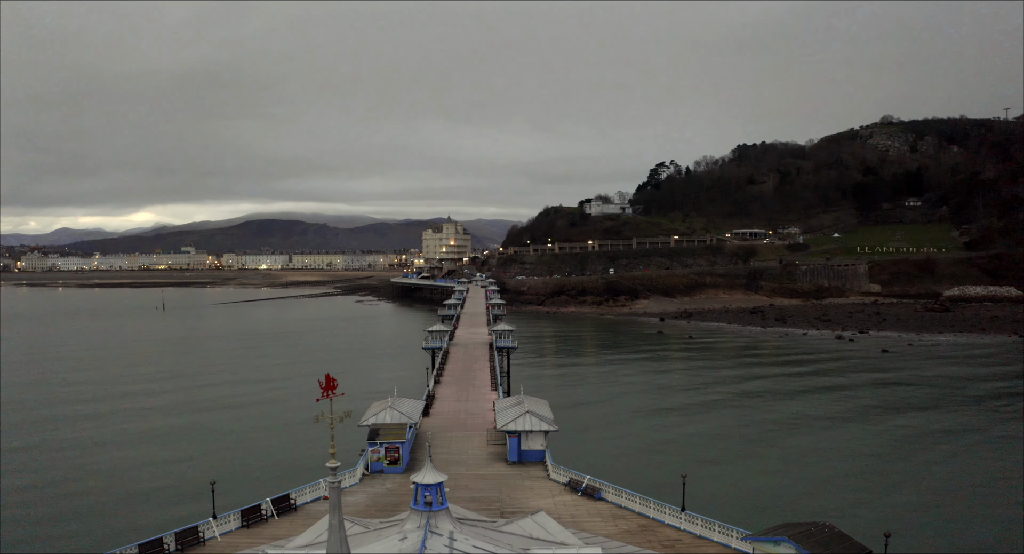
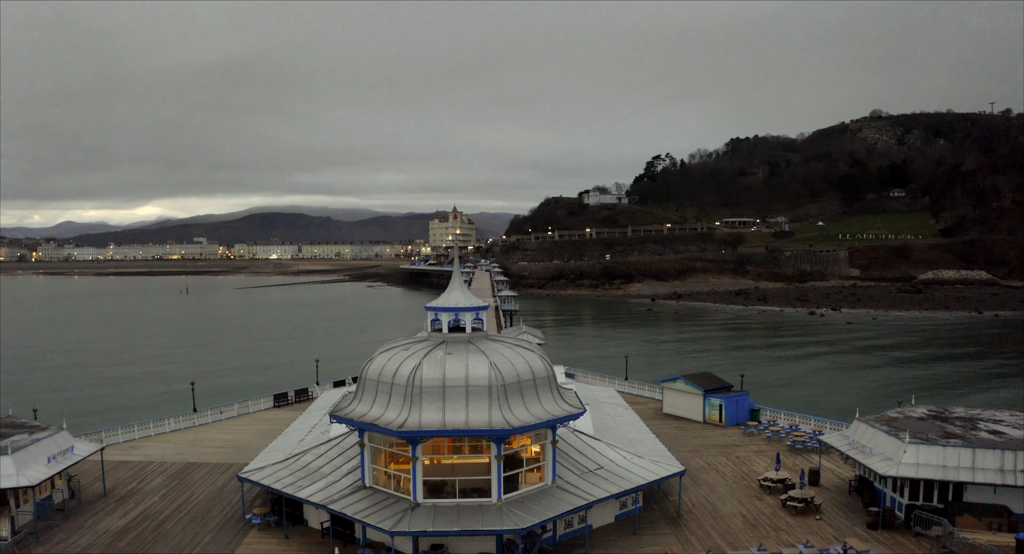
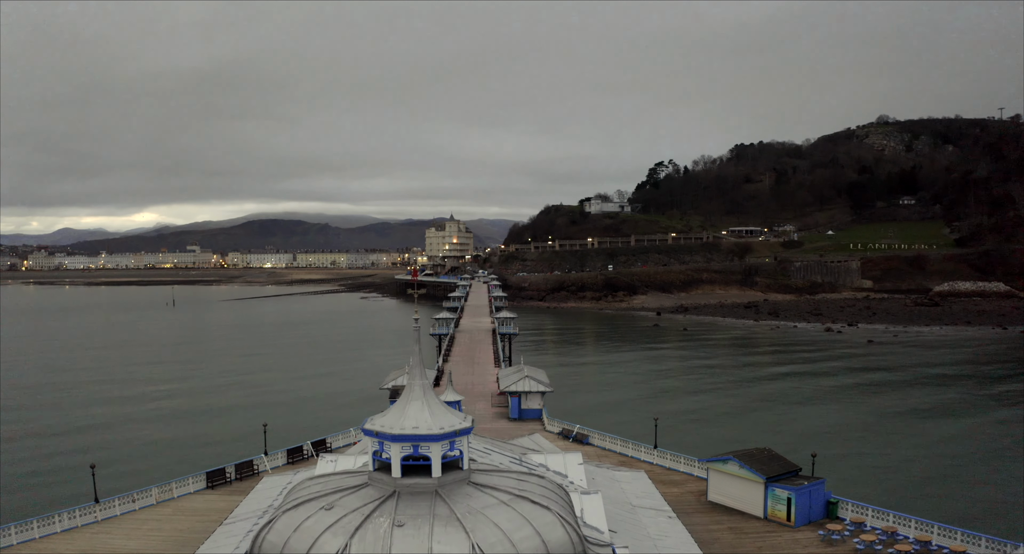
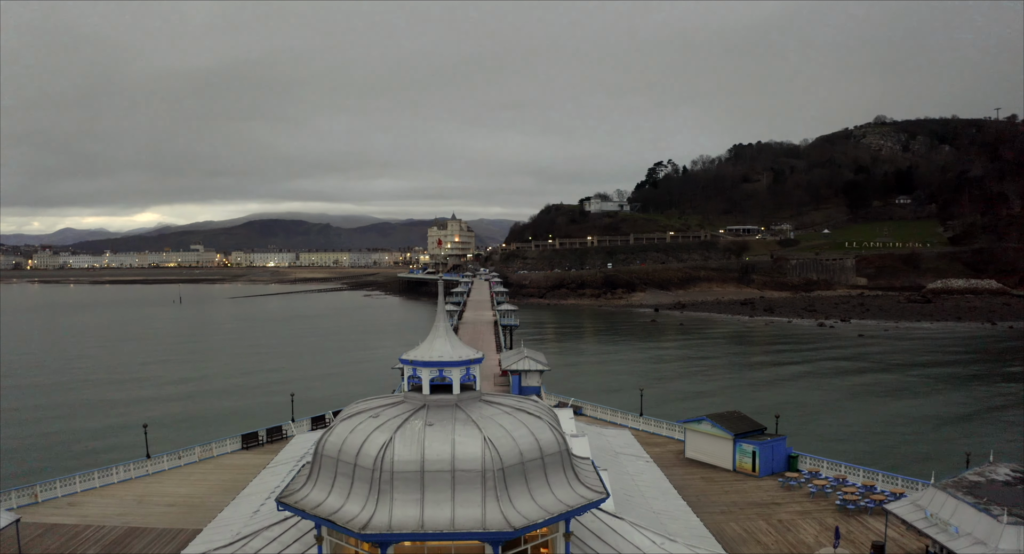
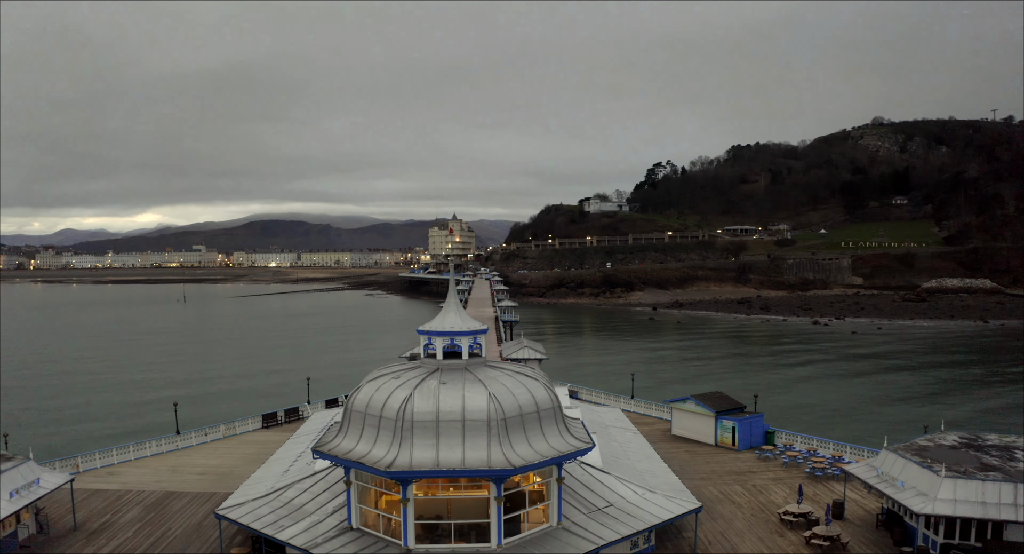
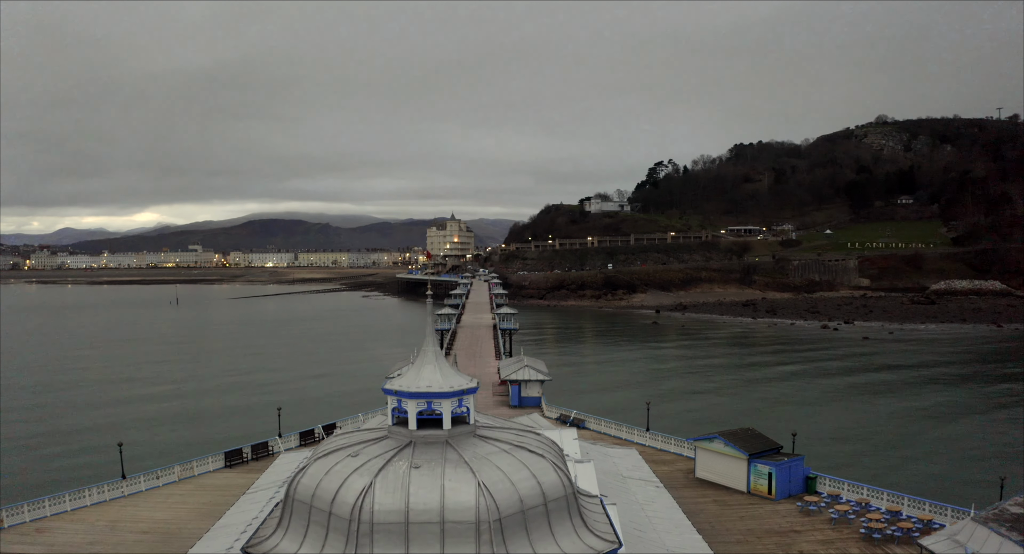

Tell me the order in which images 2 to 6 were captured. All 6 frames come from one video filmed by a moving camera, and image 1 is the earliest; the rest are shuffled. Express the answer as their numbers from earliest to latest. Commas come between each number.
3, 6, 4, 5, 2
